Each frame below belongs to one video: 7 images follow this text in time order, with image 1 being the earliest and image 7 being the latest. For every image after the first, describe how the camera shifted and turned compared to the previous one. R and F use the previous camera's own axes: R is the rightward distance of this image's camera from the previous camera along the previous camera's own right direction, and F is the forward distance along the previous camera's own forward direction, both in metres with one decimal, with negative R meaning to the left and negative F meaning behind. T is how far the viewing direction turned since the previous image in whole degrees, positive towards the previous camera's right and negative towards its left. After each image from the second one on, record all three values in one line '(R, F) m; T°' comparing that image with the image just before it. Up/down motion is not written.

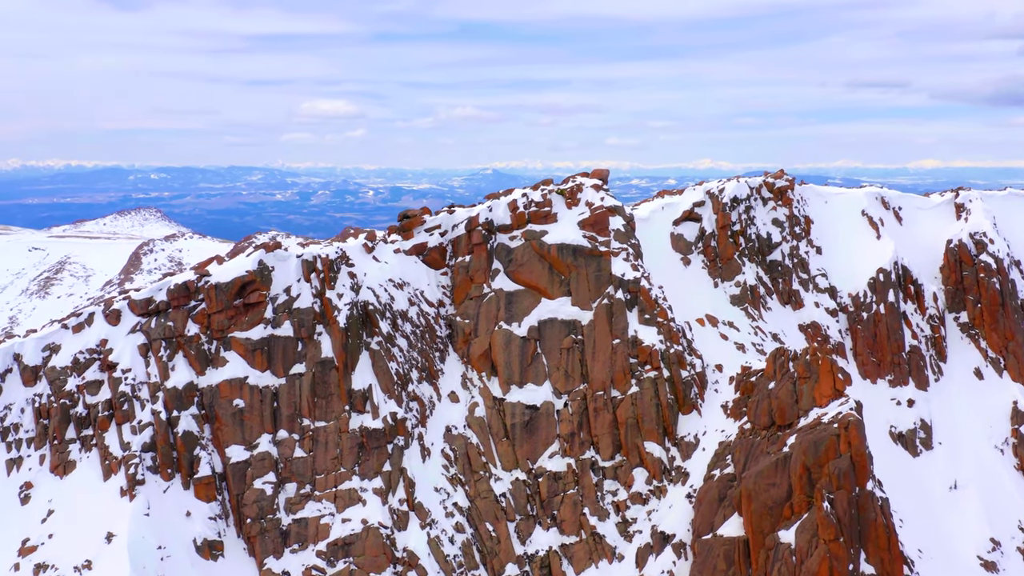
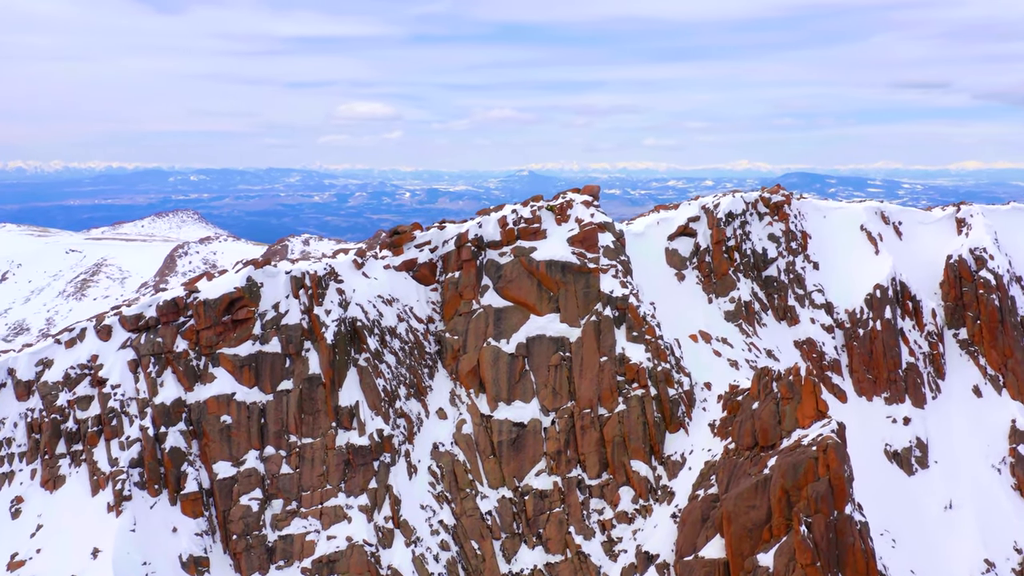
(+2.0, 0.0) m; -1°
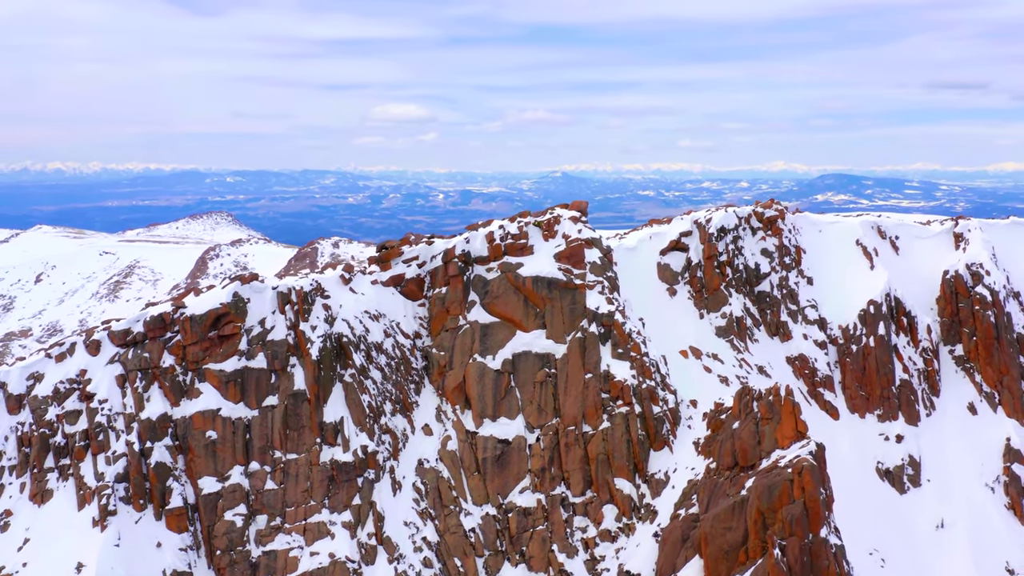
(+2.0, -0.1) m; -1°
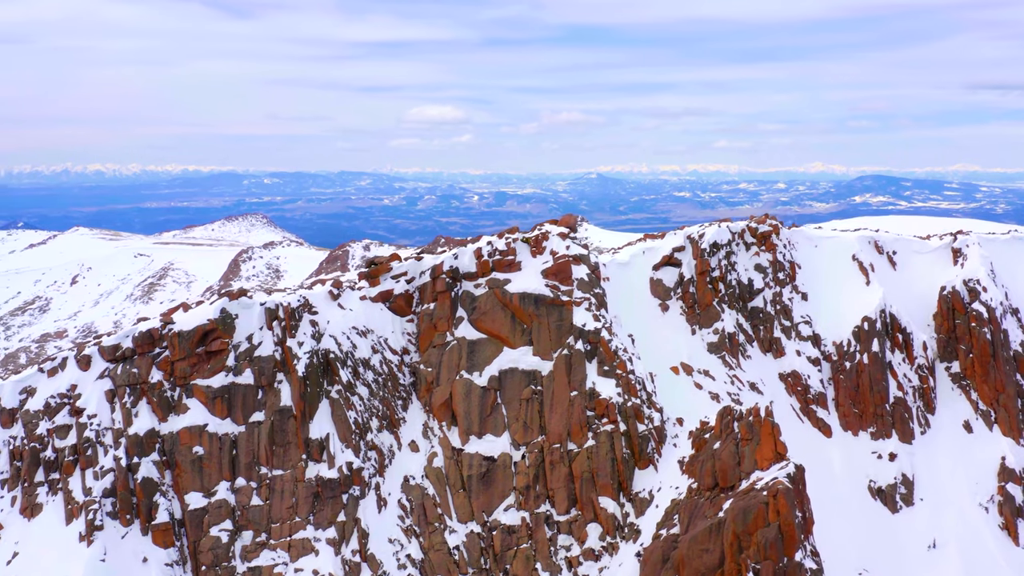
(+2.0, -0.1) m; -1°
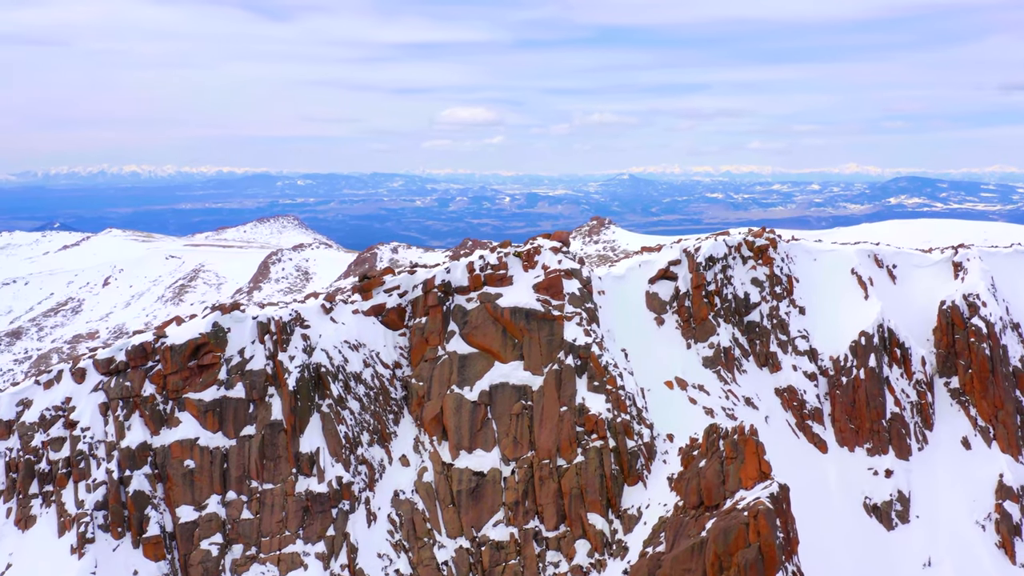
(+1.6, -0.1) m; -1°
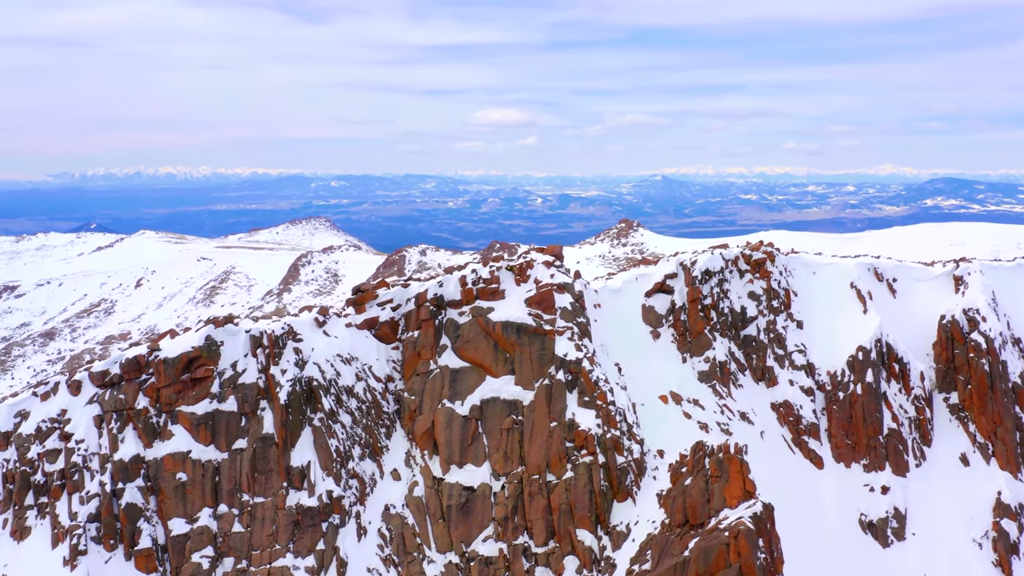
(+1.6, -0.2) m; -1°
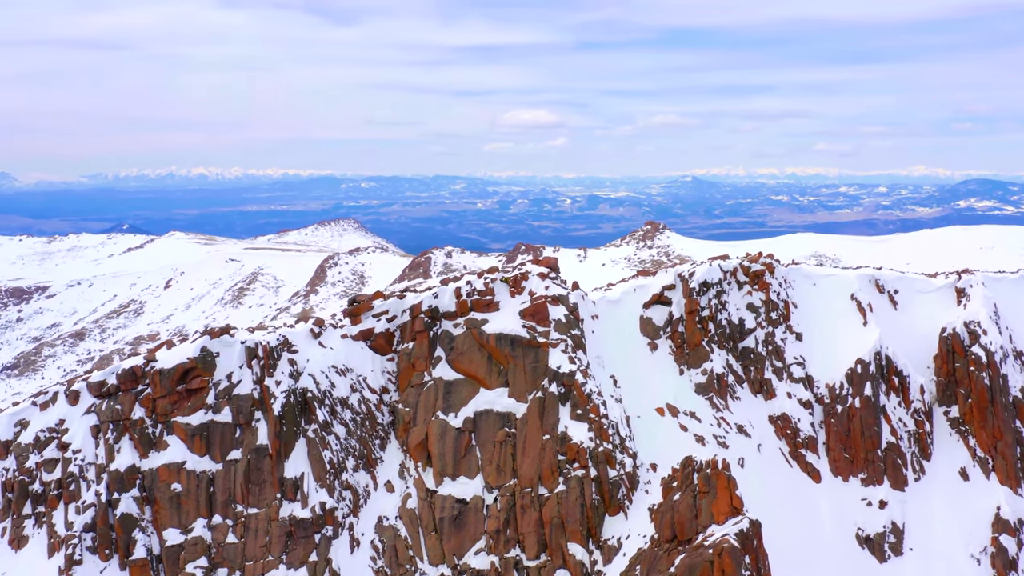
(+1.3, -0.2) m; -1°
